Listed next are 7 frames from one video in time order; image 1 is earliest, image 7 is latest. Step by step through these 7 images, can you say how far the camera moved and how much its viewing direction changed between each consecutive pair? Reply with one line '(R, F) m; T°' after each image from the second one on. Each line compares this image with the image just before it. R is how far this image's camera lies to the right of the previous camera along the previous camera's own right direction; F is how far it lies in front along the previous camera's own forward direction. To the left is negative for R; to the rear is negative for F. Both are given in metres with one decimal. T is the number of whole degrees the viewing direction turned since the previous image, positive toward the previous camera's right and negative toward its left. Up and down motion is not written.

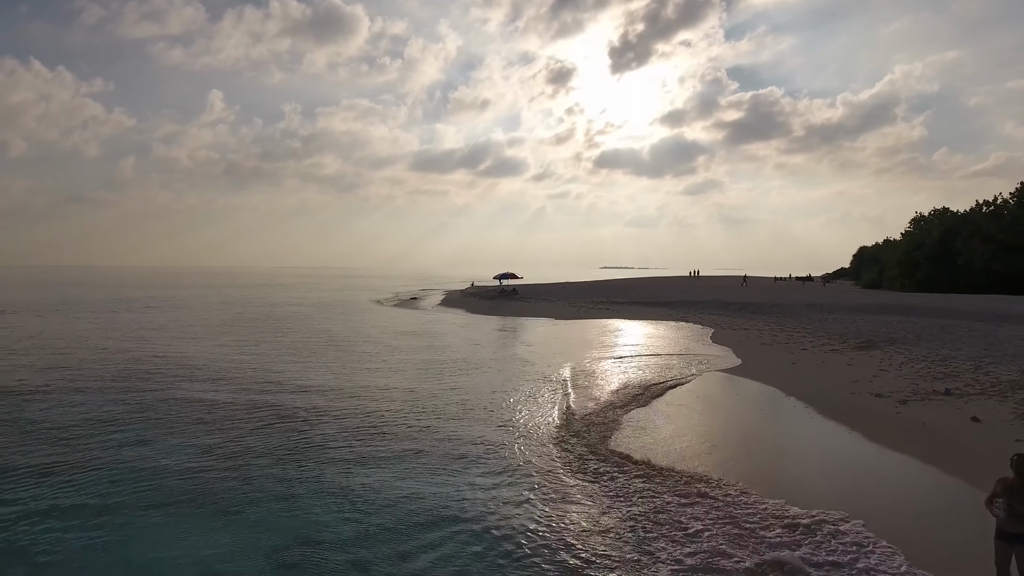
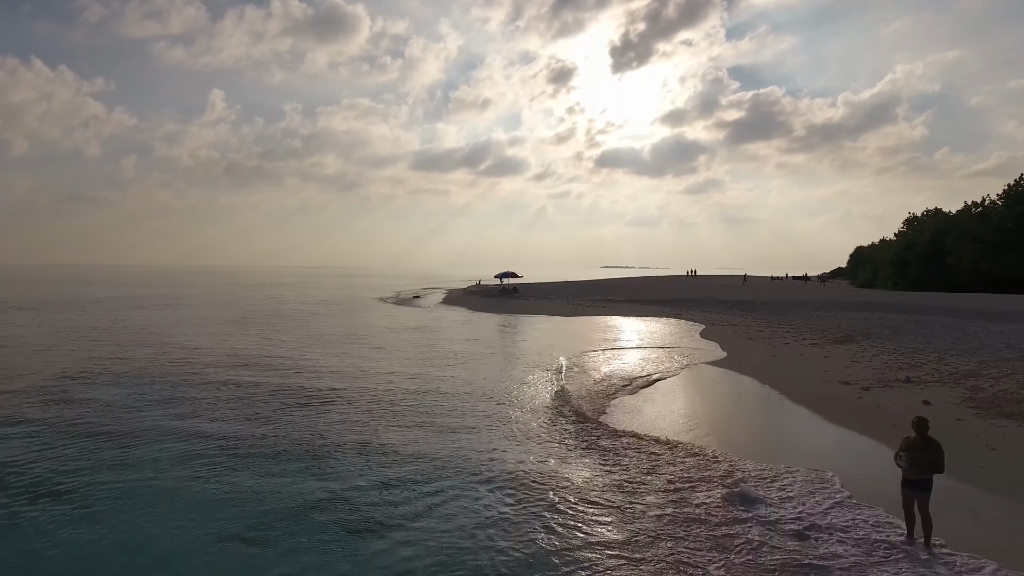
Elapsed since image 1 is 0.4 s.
(+0.1, -0.9) m; 0°
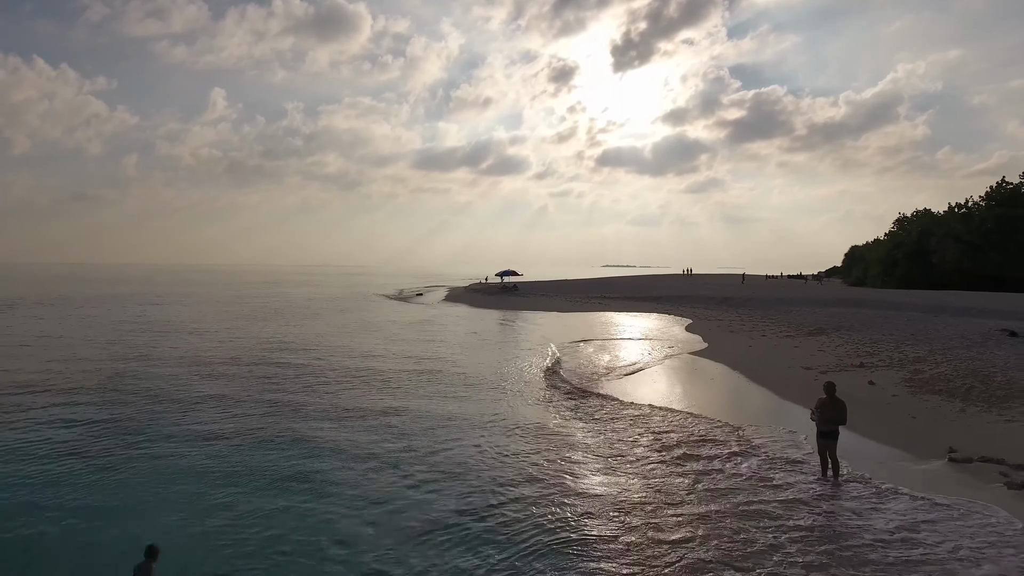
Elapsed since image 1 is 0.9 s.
(+0.1, -1.4) m; 0°
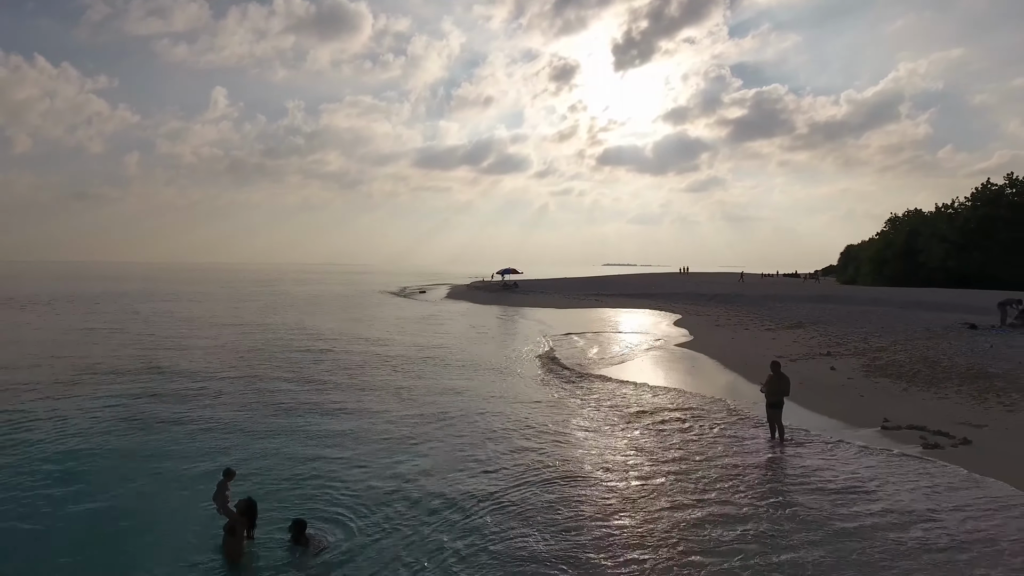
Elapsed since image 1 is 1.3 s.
(+0.1, -1.2) m; 0°
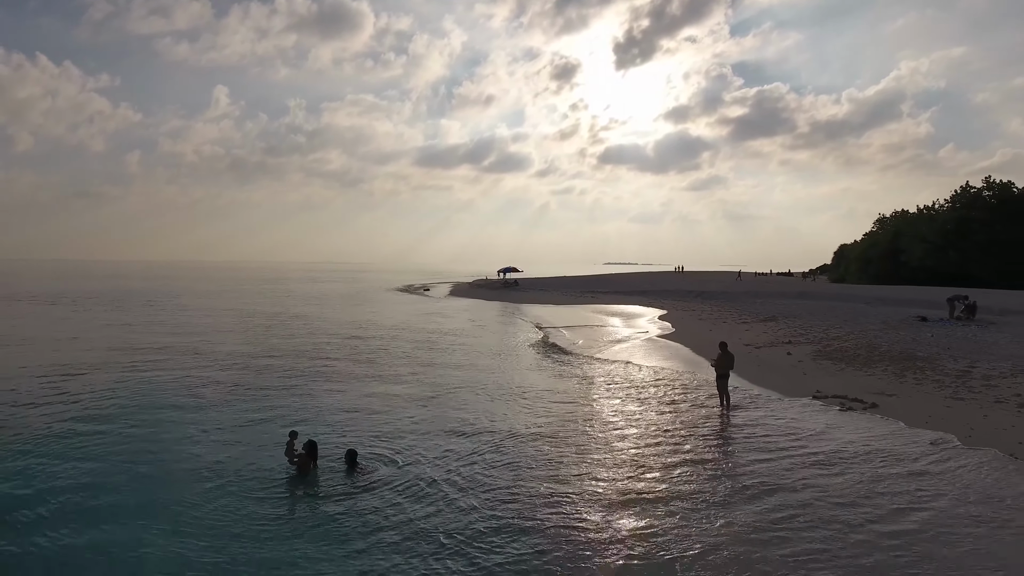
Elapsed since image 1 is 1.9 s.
(0.0, -1.9) m; 0°
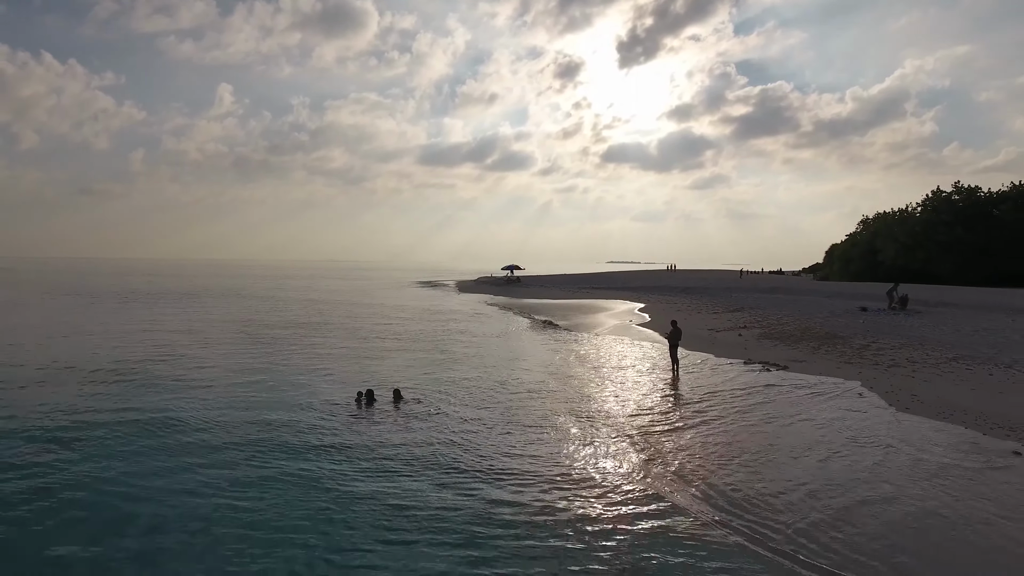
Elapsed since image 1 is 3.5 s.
(0.0, -3.2) m; 0°
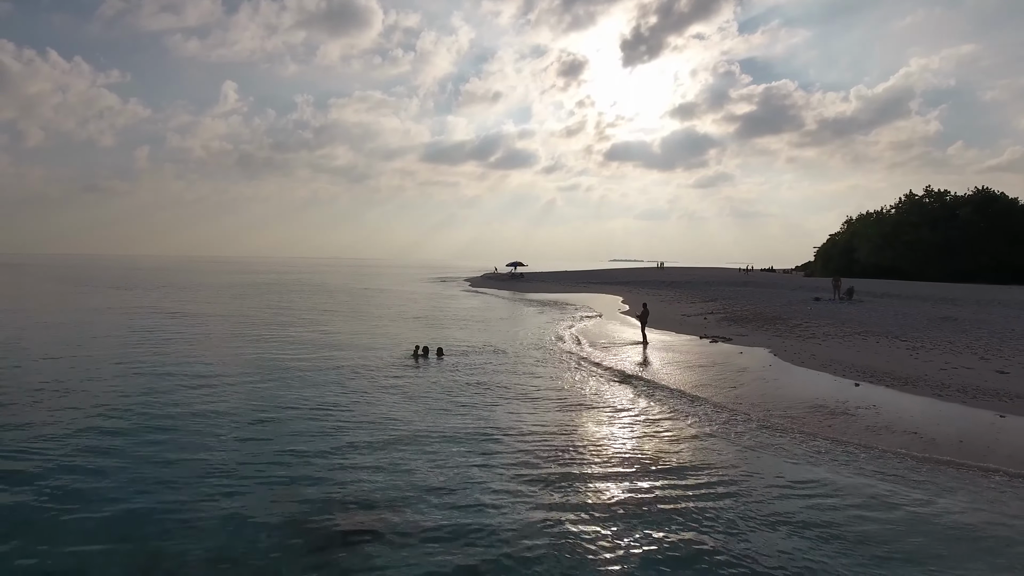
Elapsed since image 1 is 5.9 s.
(-0.1, -3.6) m; 0°
